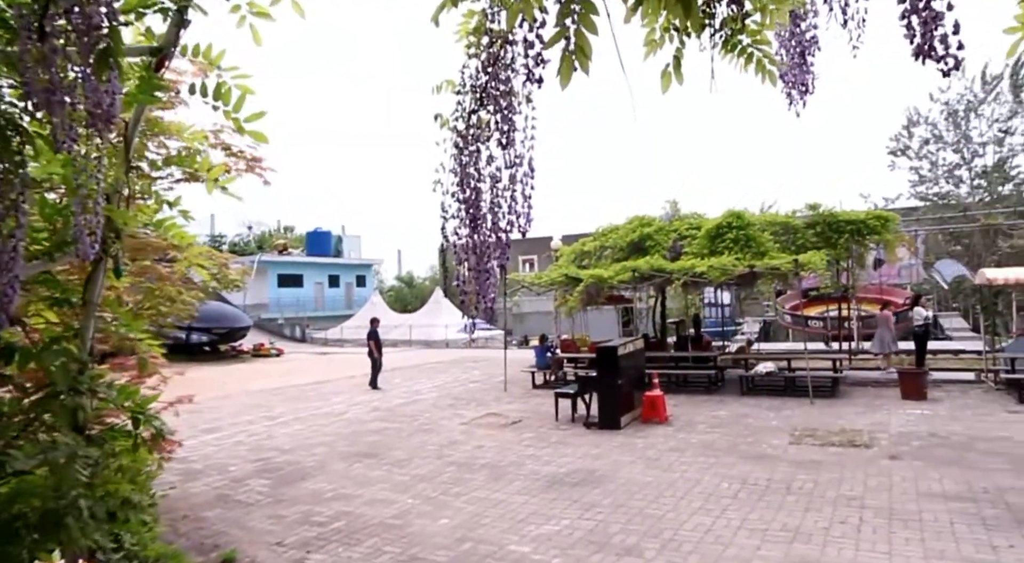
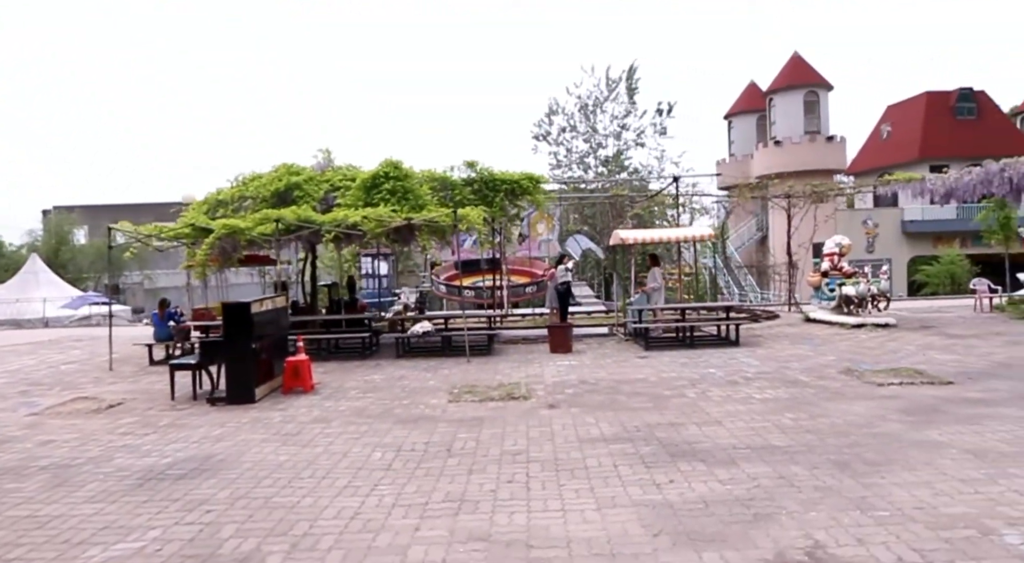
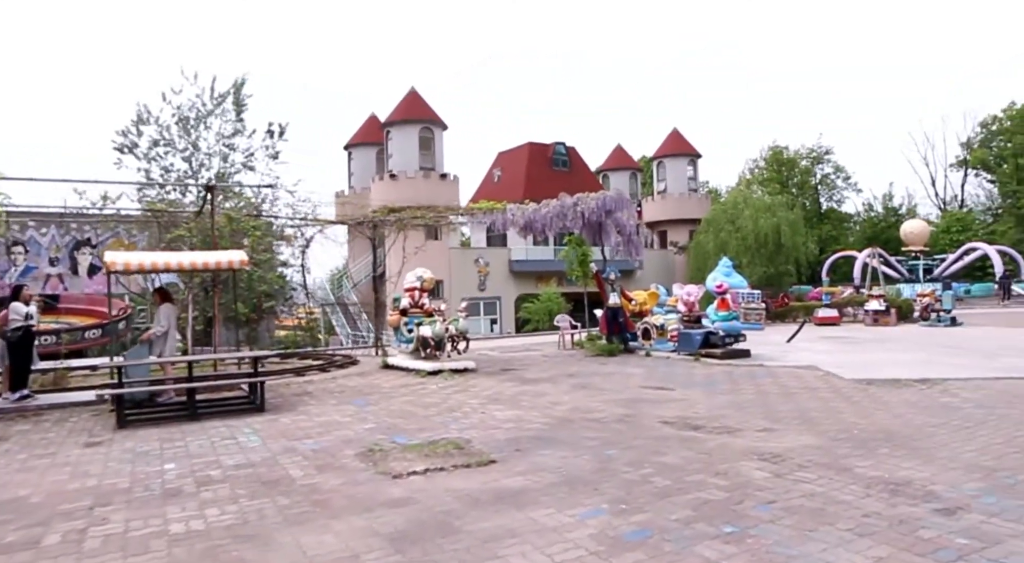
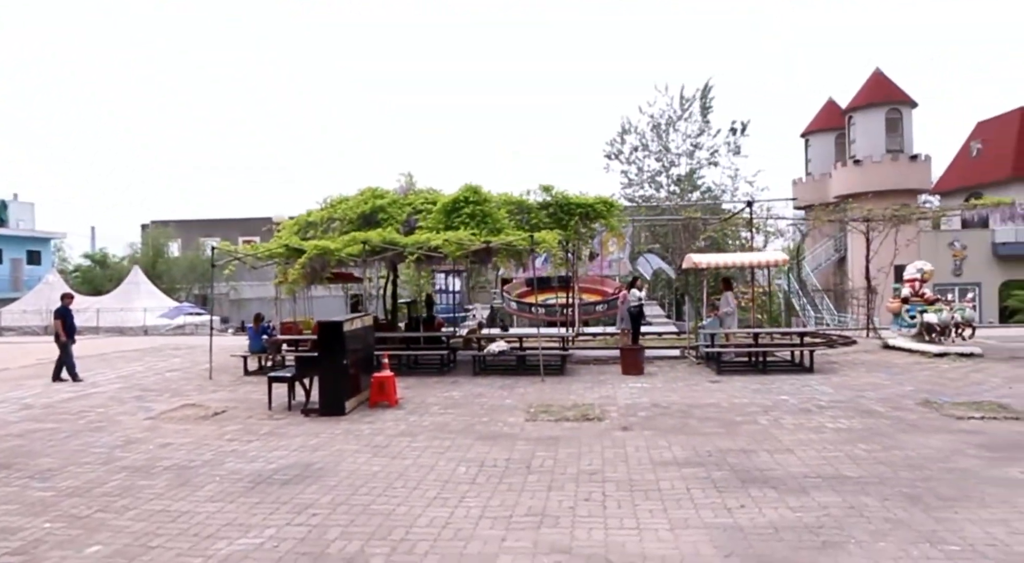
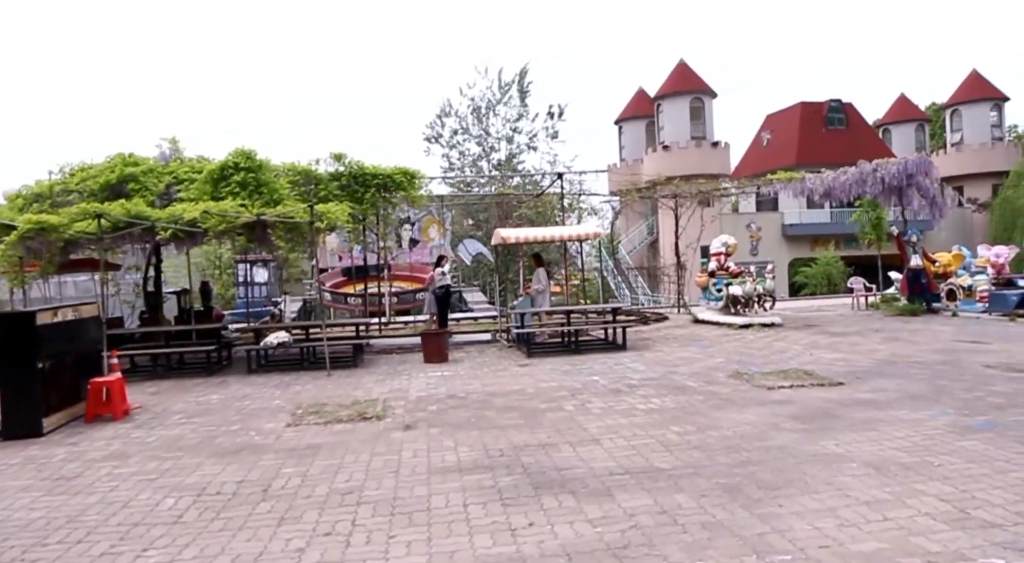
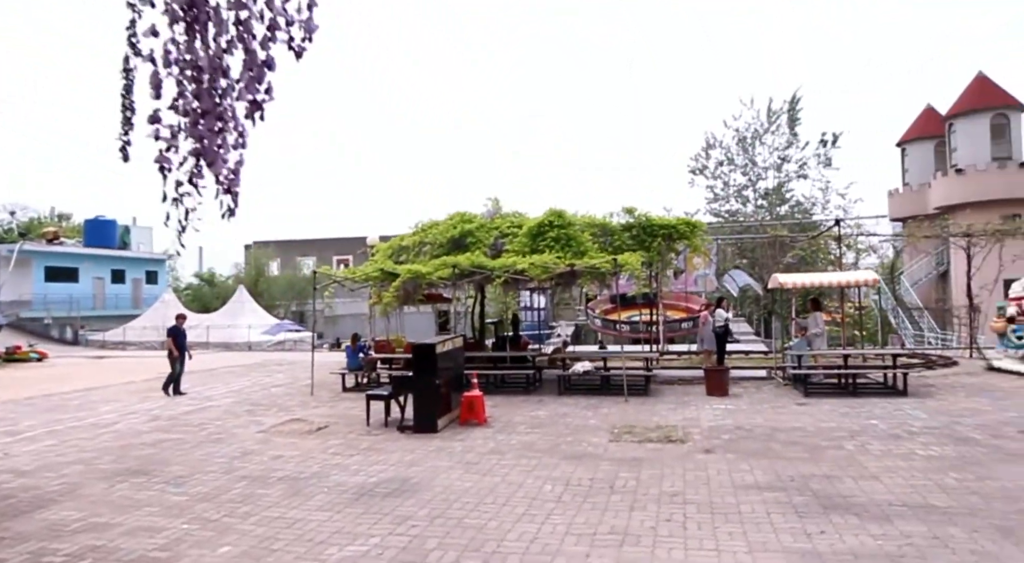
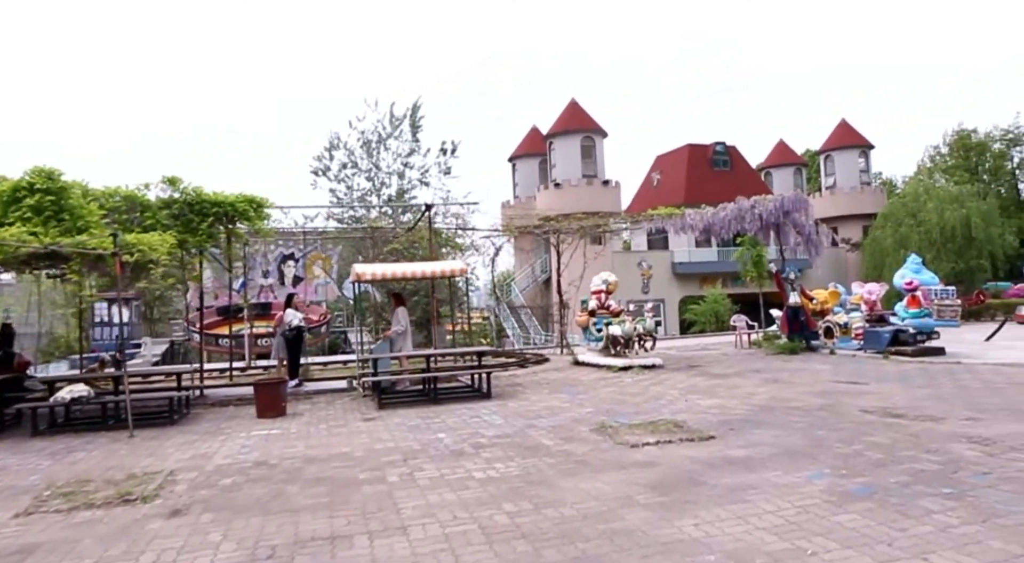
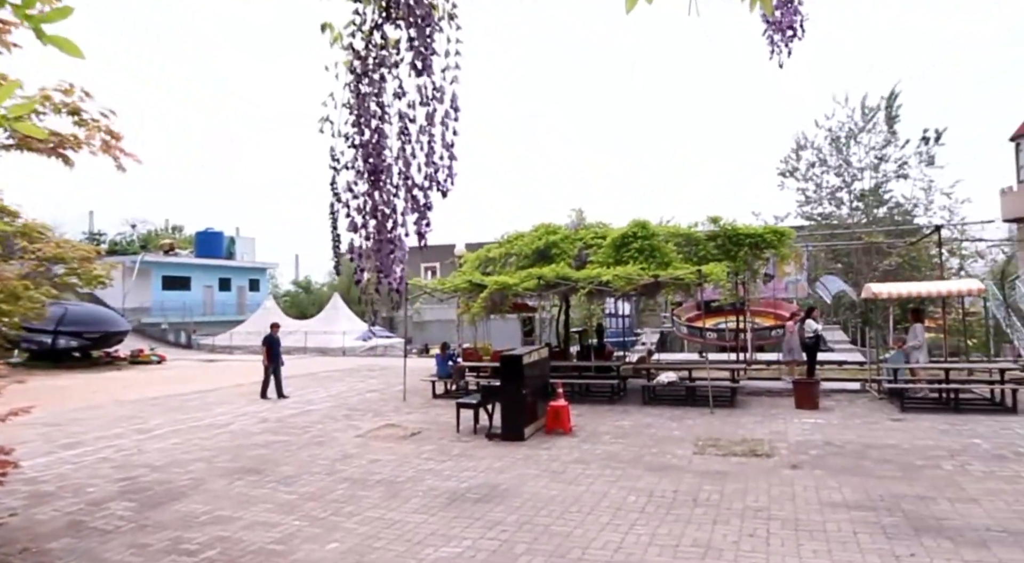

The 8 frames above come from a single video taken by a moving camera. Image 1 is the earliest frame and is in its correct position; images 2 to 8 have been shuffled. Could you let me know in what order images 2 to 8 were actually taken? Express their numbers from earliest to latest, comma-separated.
8, 6, 4, 2, 5, 7, 3
